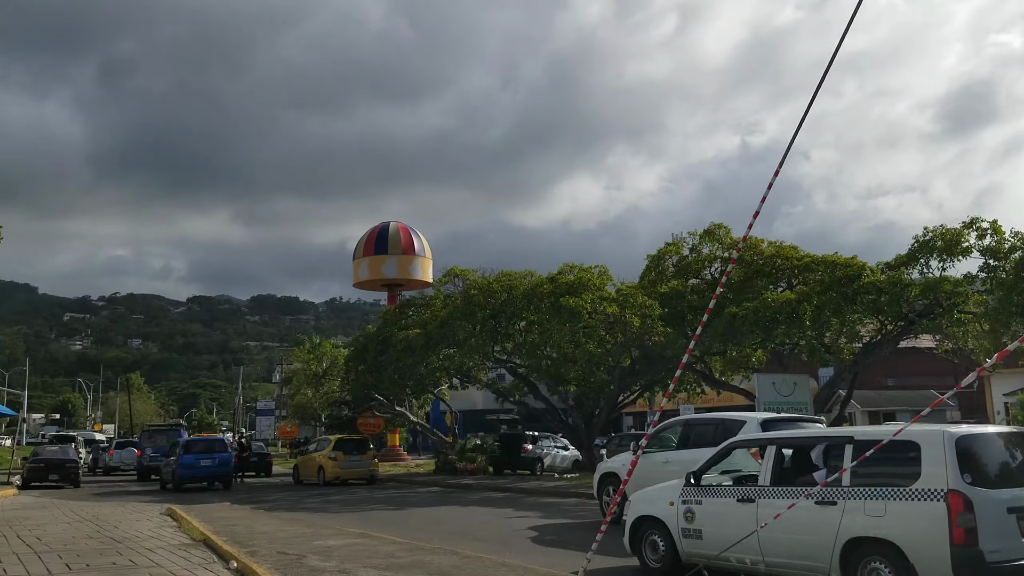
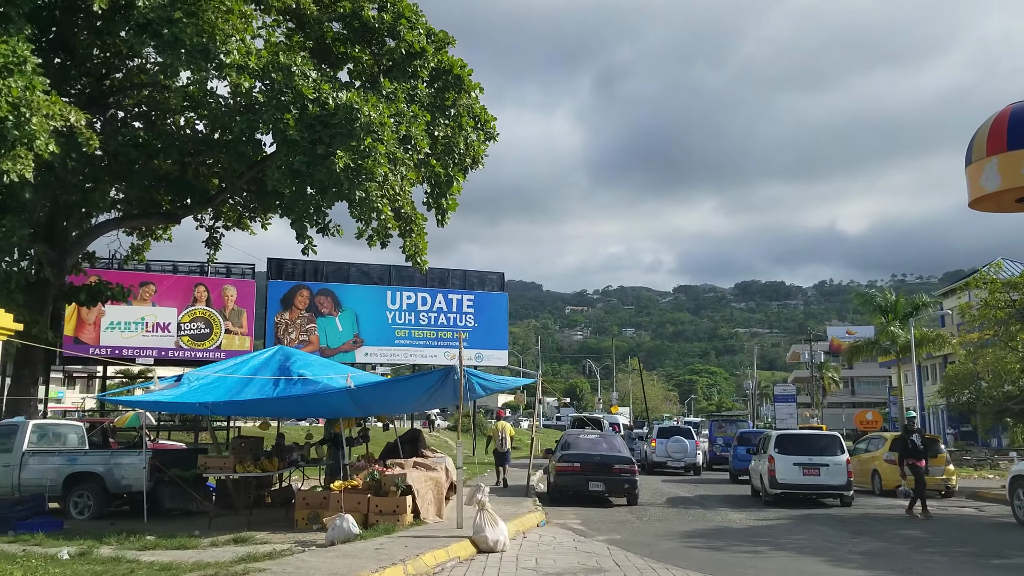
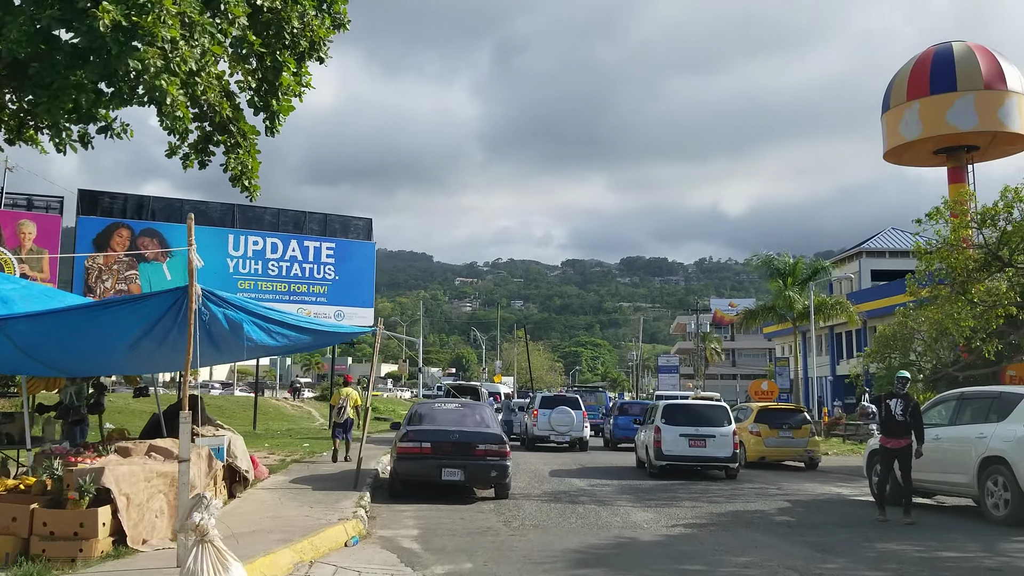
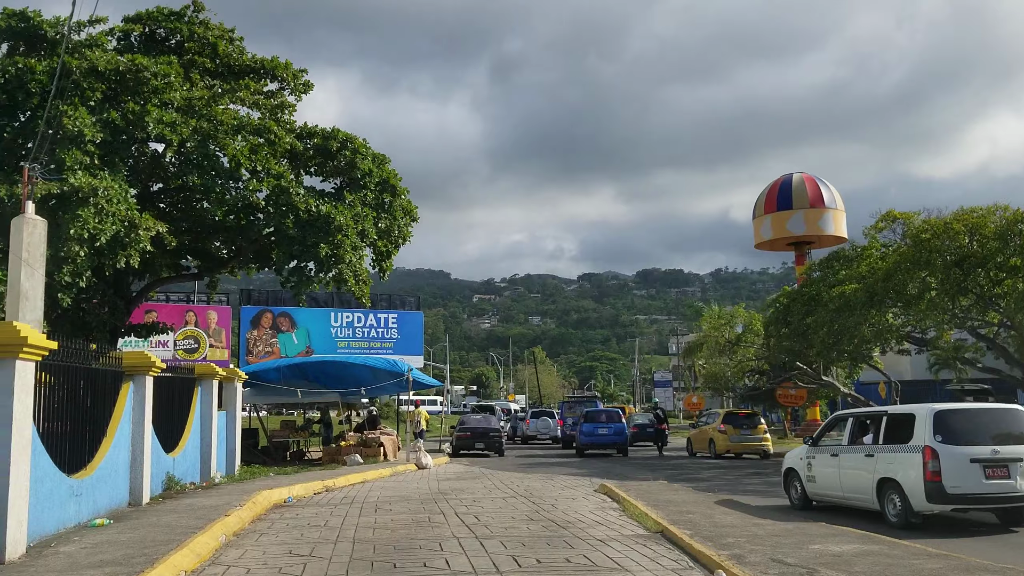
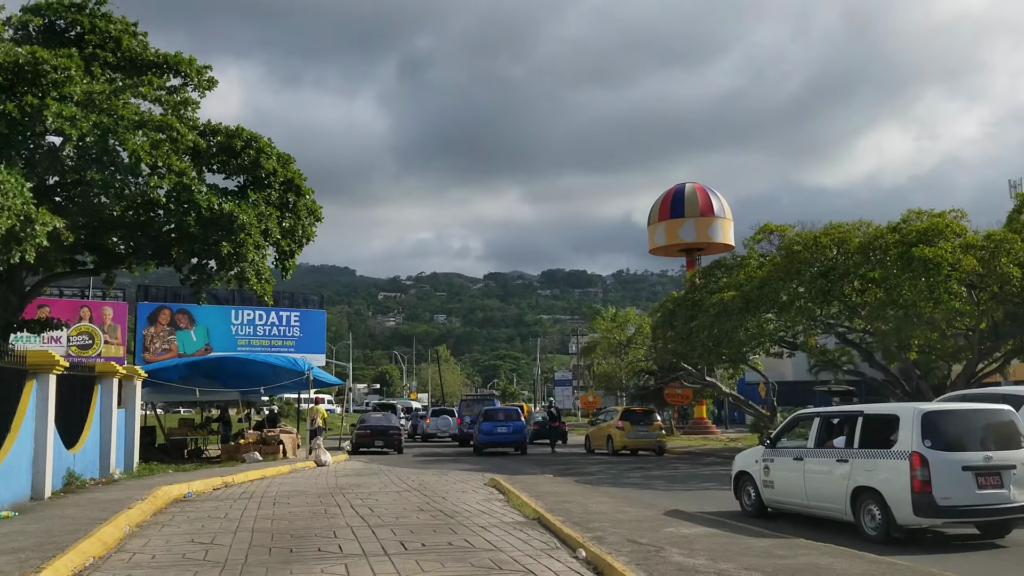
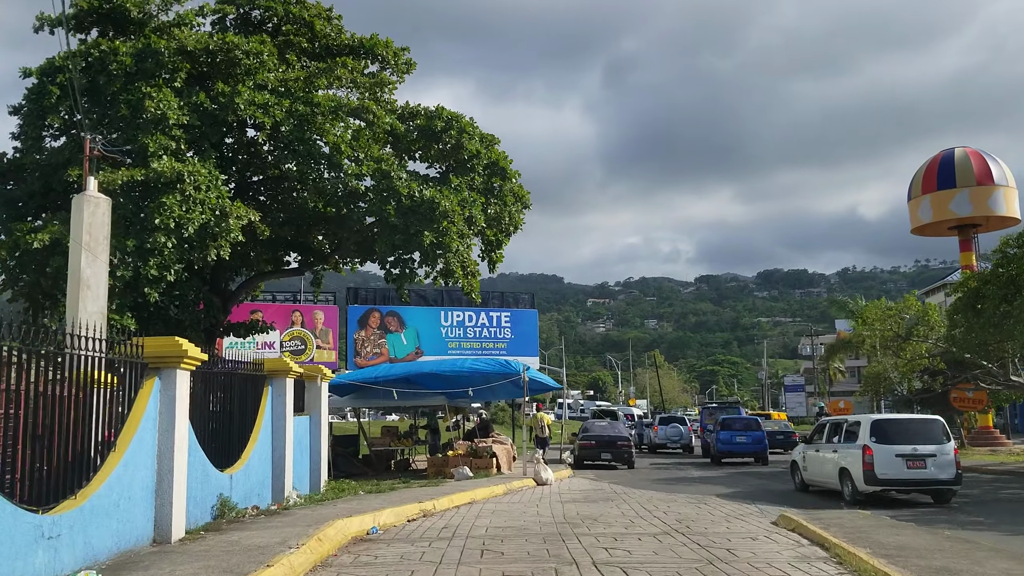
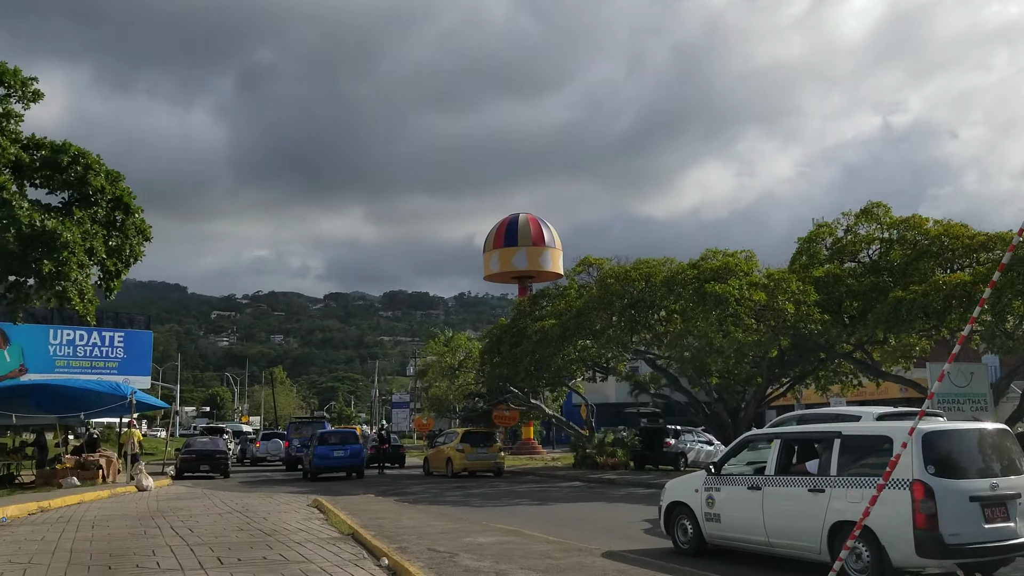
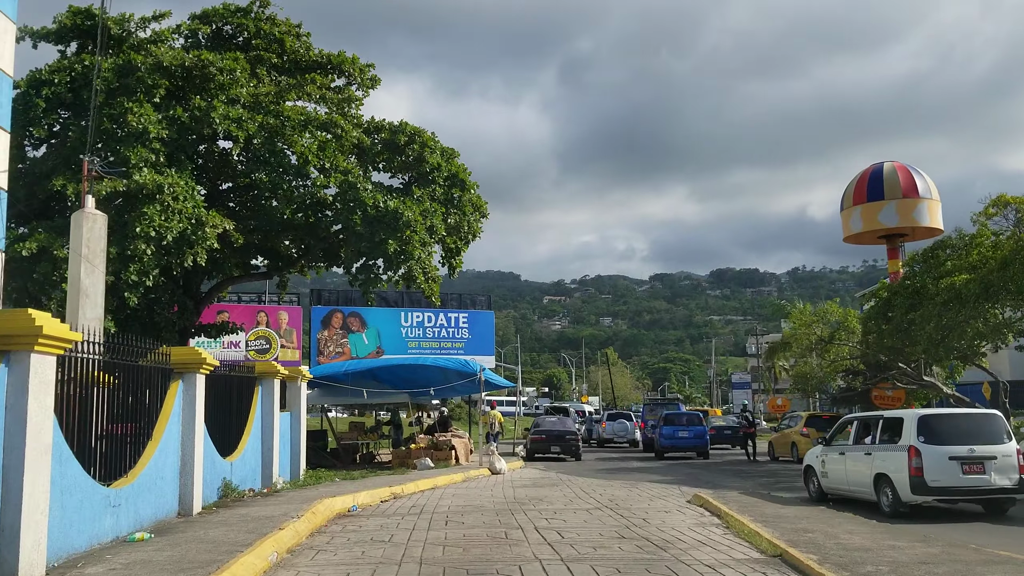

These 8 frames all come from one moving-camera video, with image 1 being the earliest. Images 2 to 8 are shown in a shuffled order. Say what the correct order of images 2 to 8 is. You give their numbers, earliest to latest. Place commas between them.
7, 5, 4, 8, 6, 2, 3
